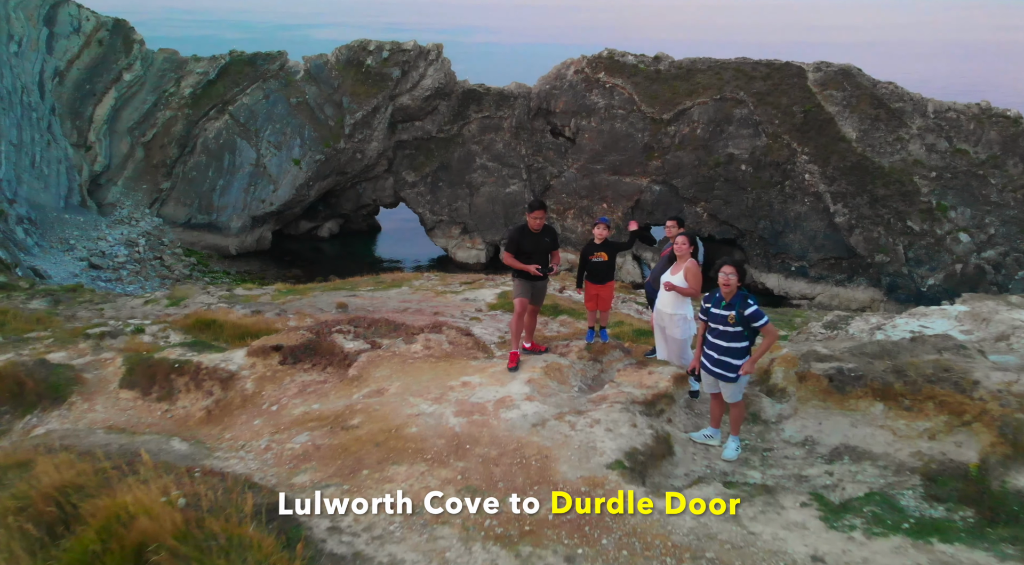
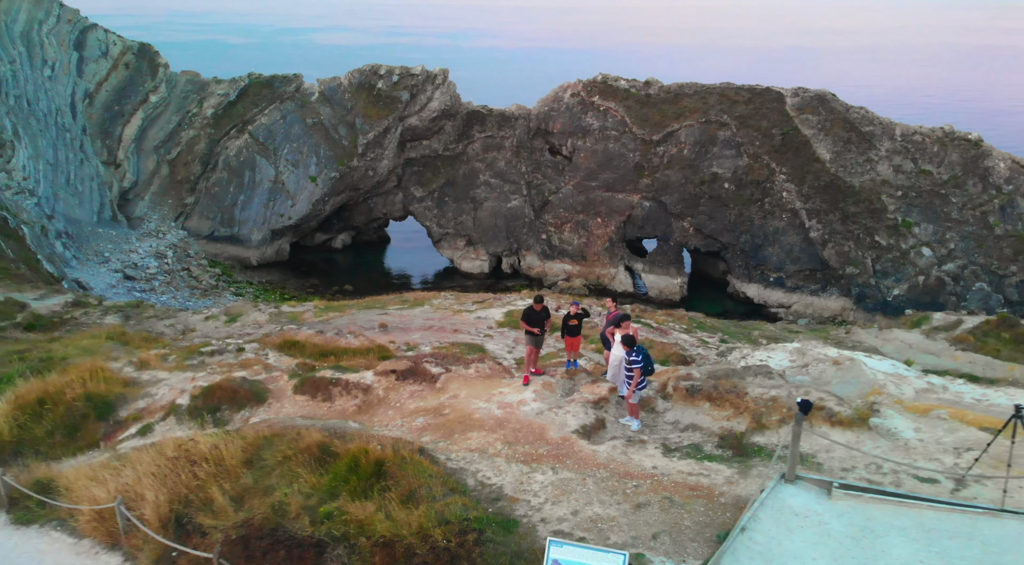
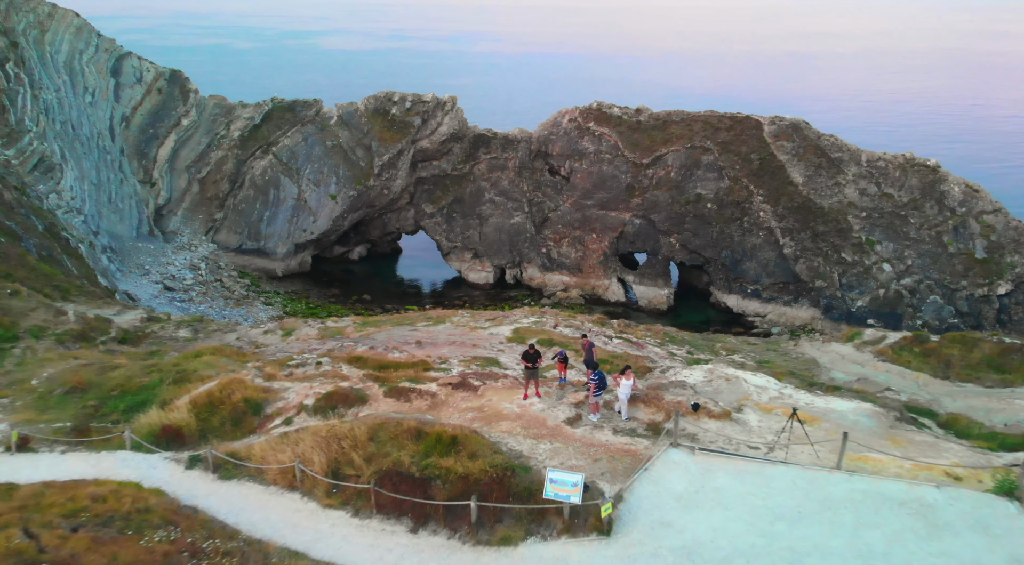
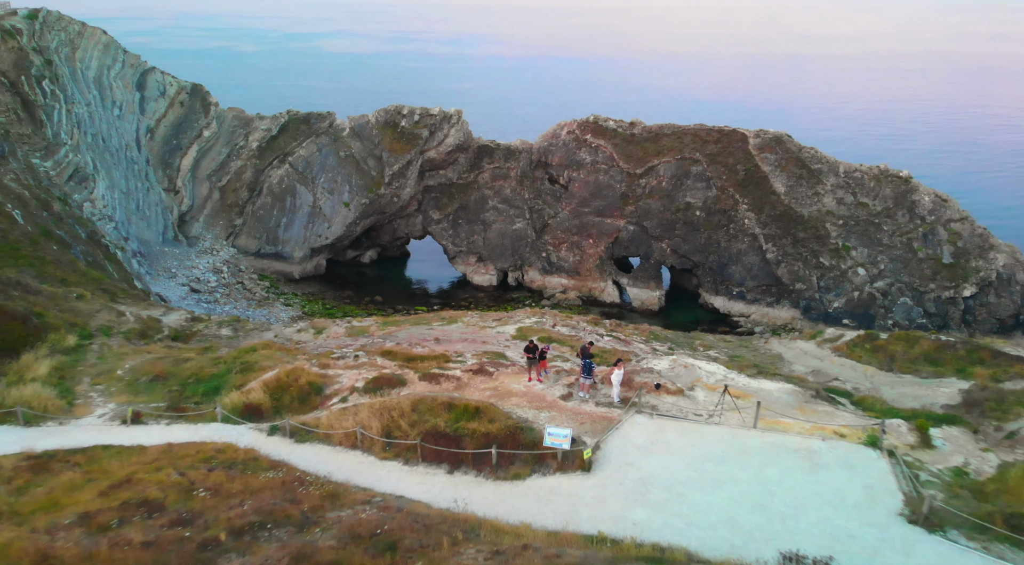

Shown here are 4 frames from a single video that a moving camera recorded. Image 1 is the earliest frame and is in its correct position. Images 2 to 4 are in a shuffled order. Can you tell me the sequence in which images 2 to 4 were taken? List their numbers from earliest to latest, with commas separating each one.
2, 3, 4
